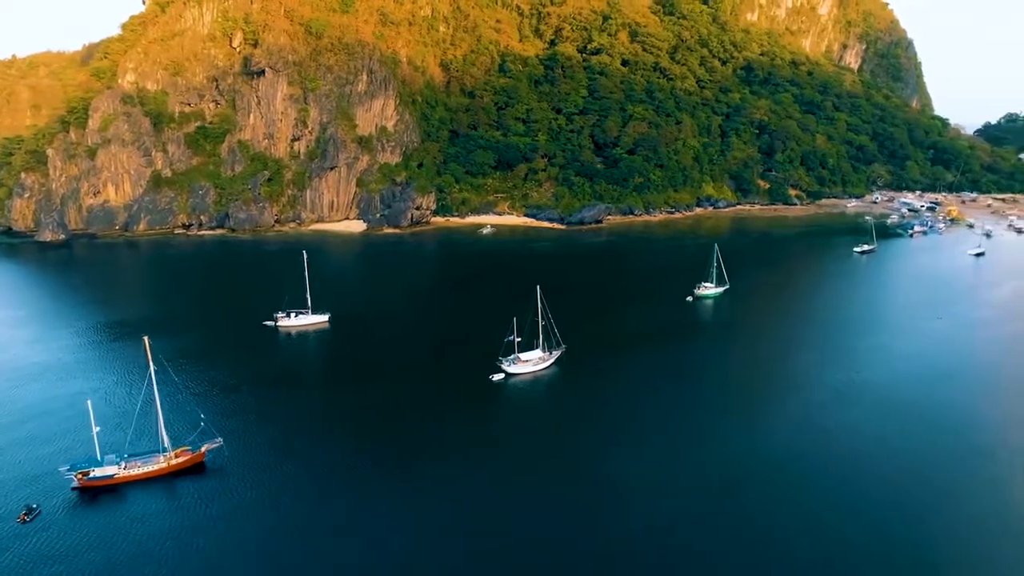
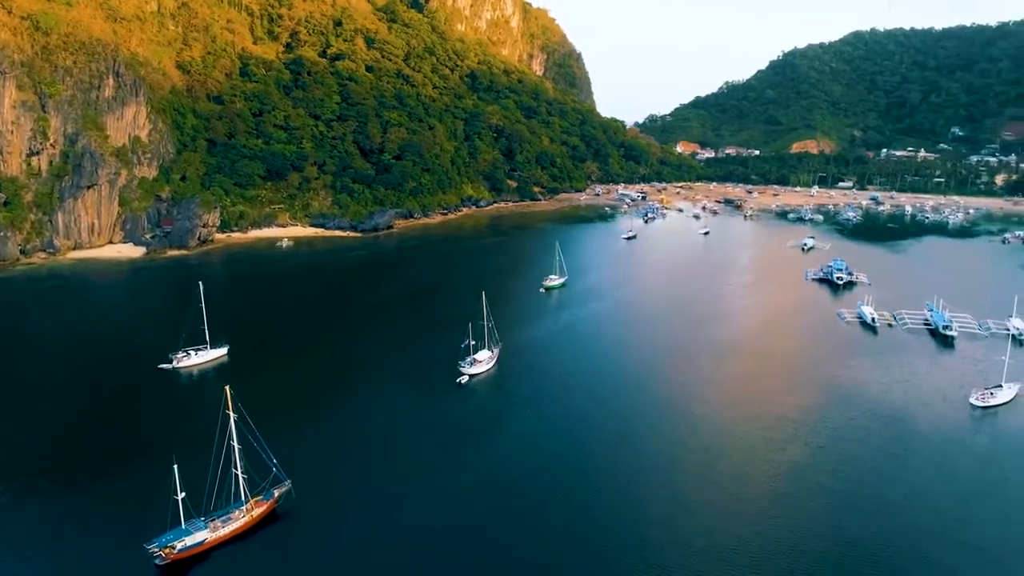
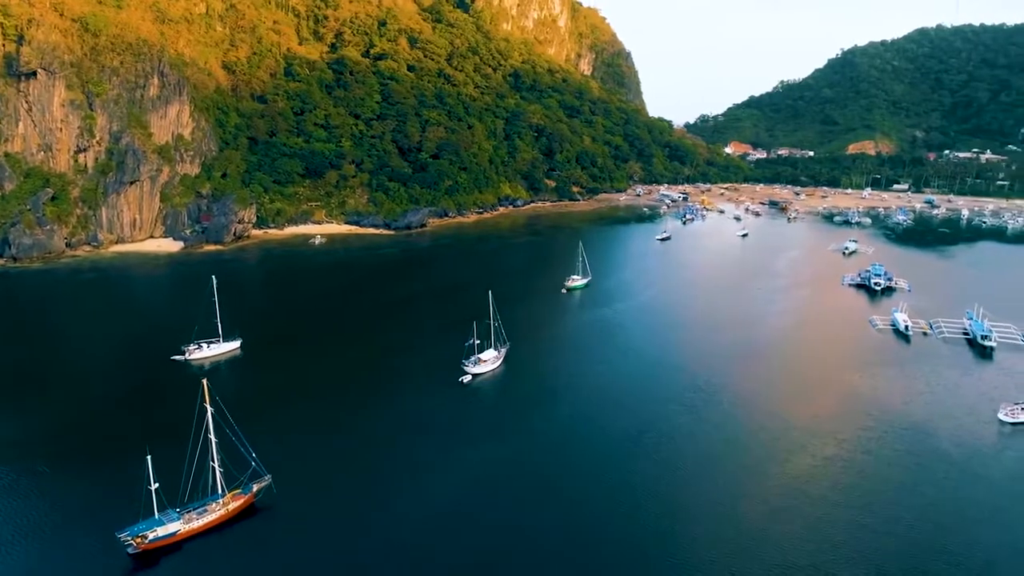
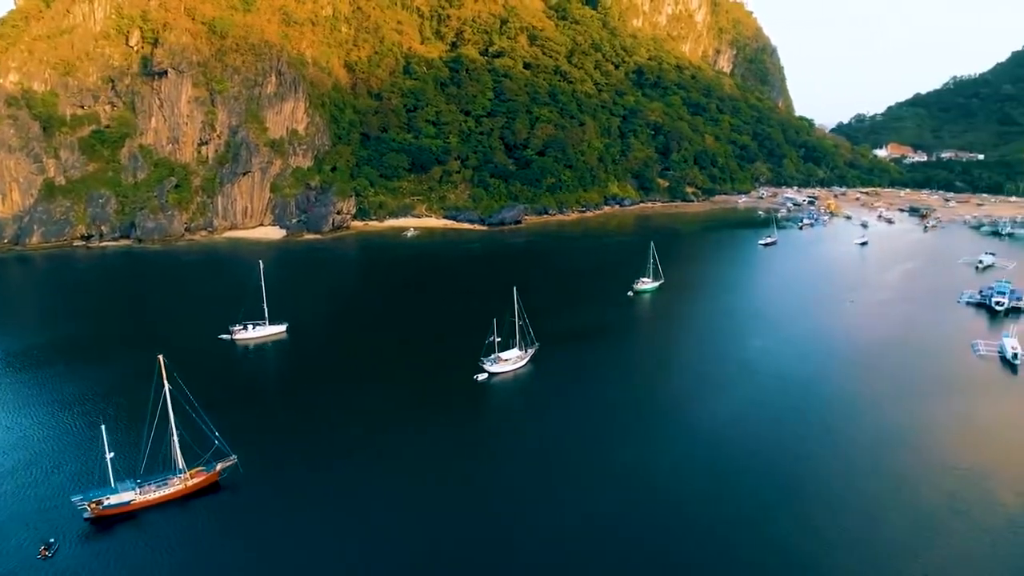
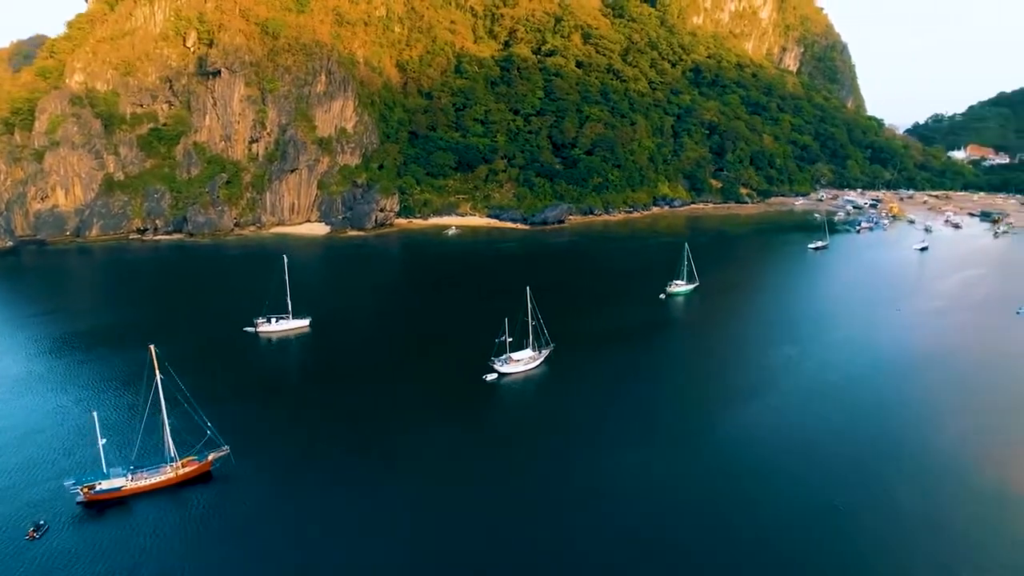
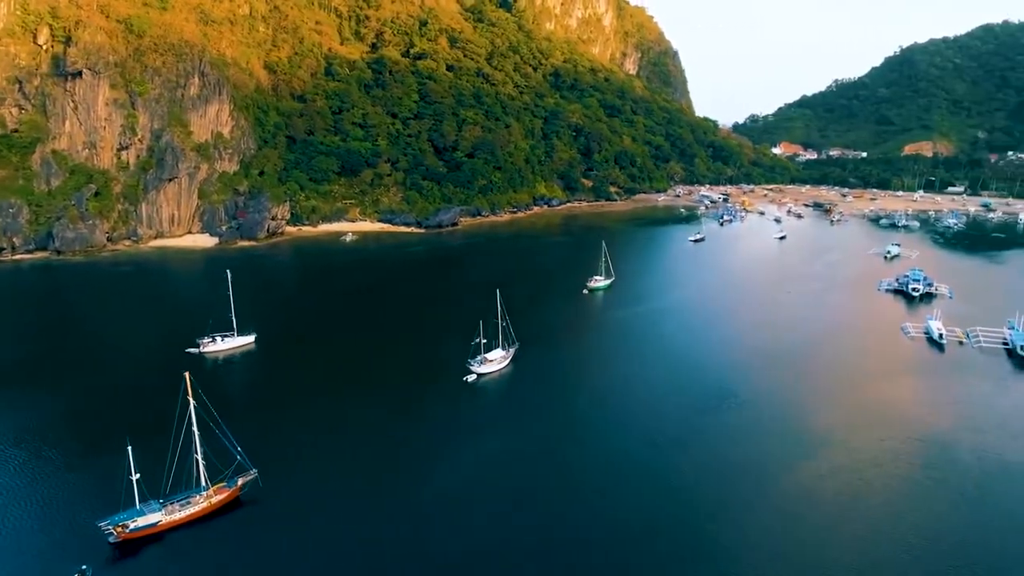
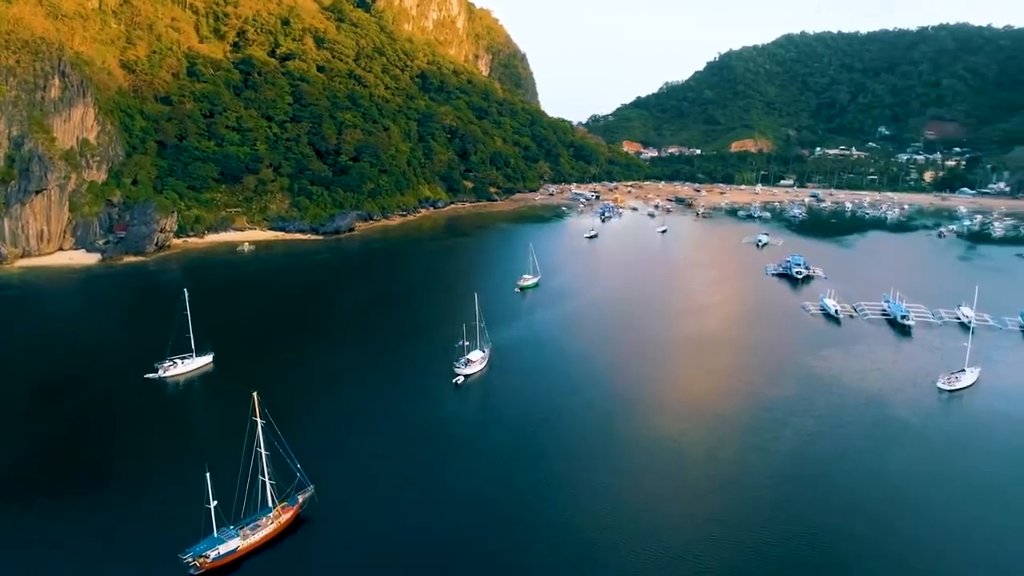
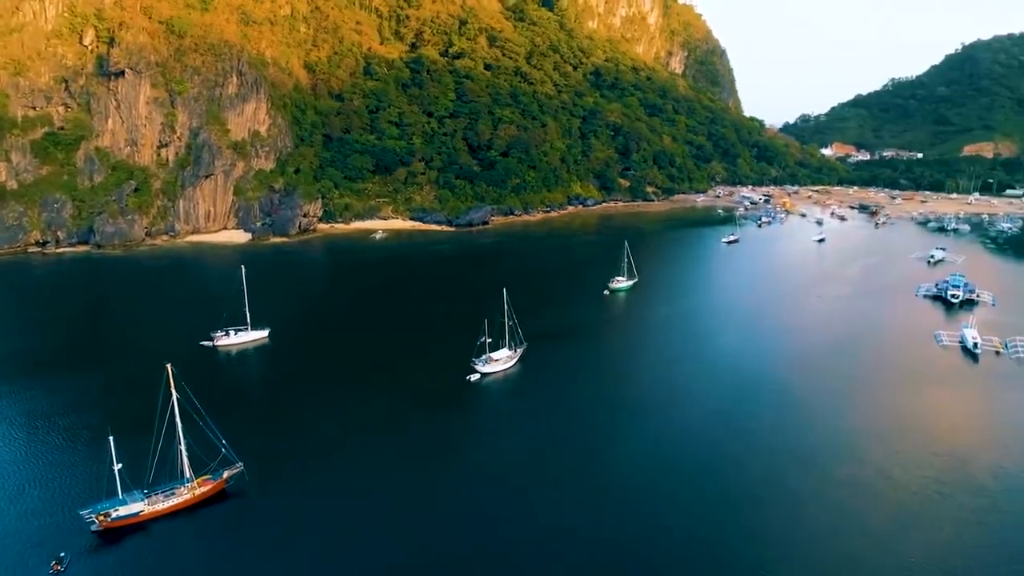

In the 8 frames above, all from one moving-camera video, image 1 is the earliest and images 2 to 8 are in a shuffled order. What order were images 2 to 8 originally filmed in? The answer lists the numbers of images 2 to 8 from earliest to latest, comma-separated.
5, 4, 8, 6, 3, 2, 7
